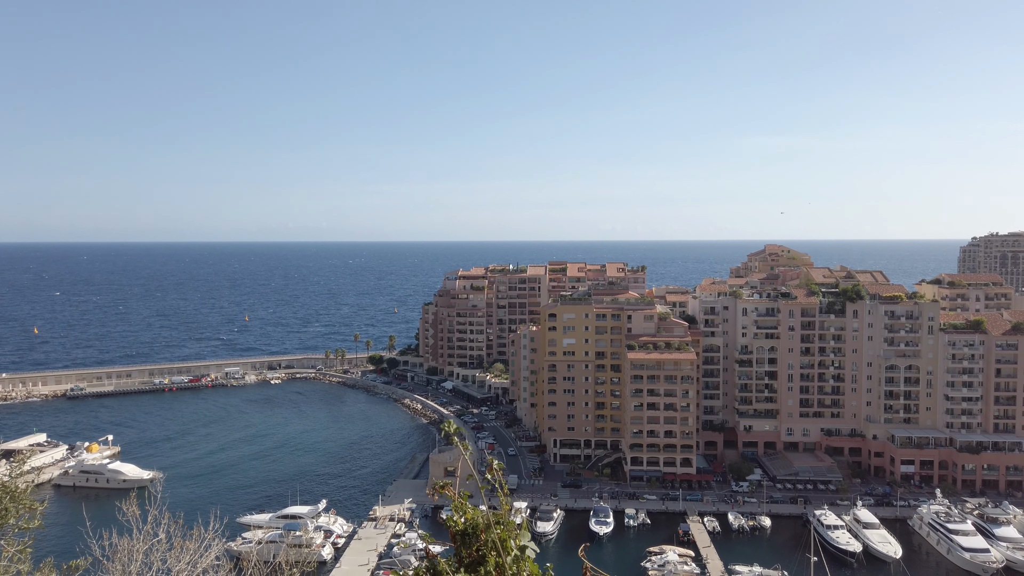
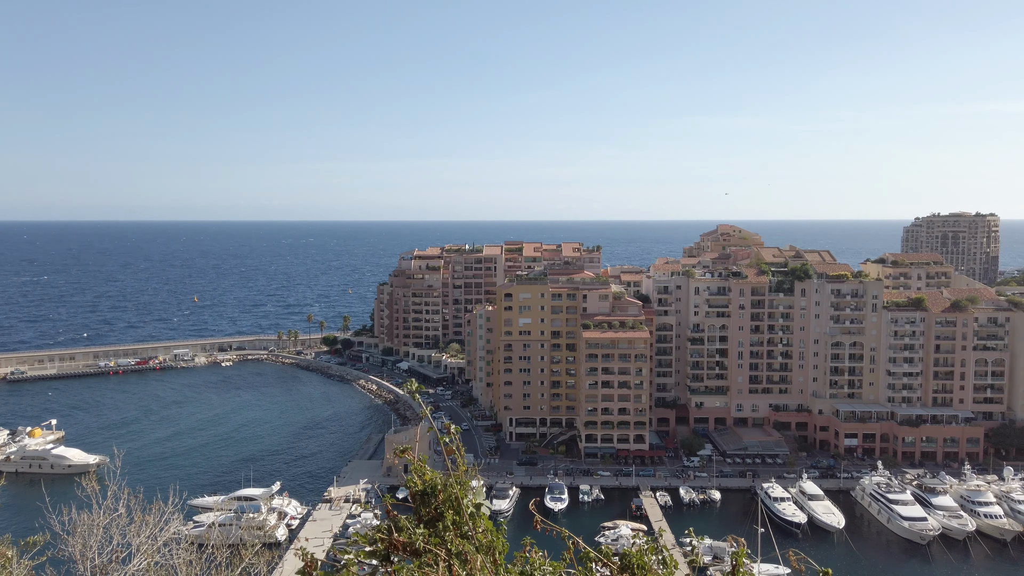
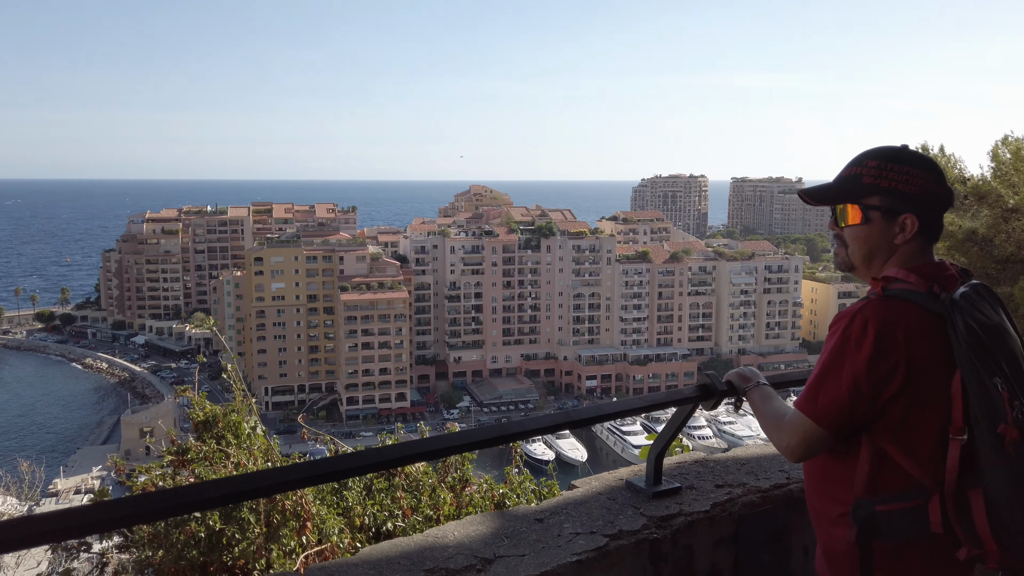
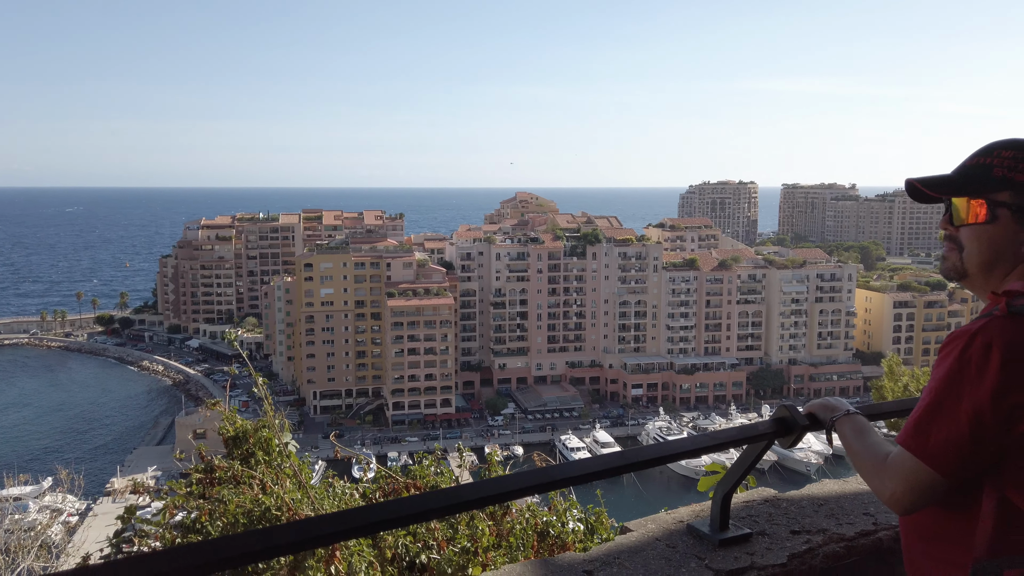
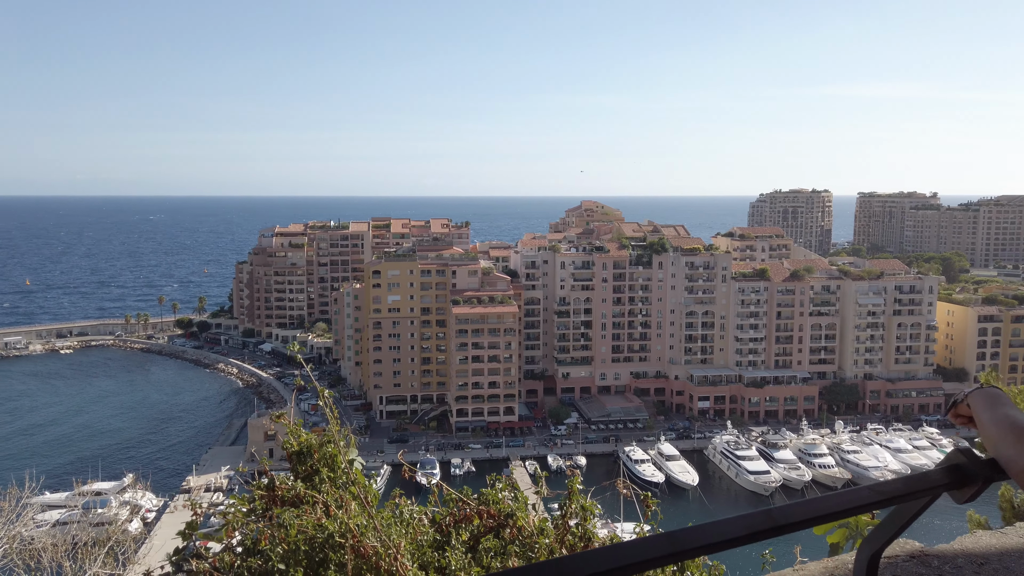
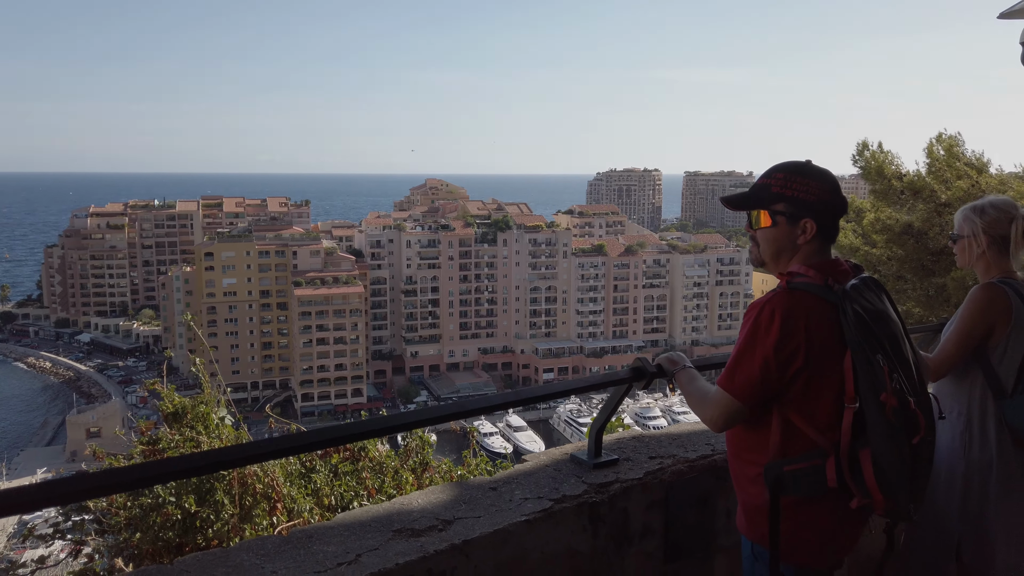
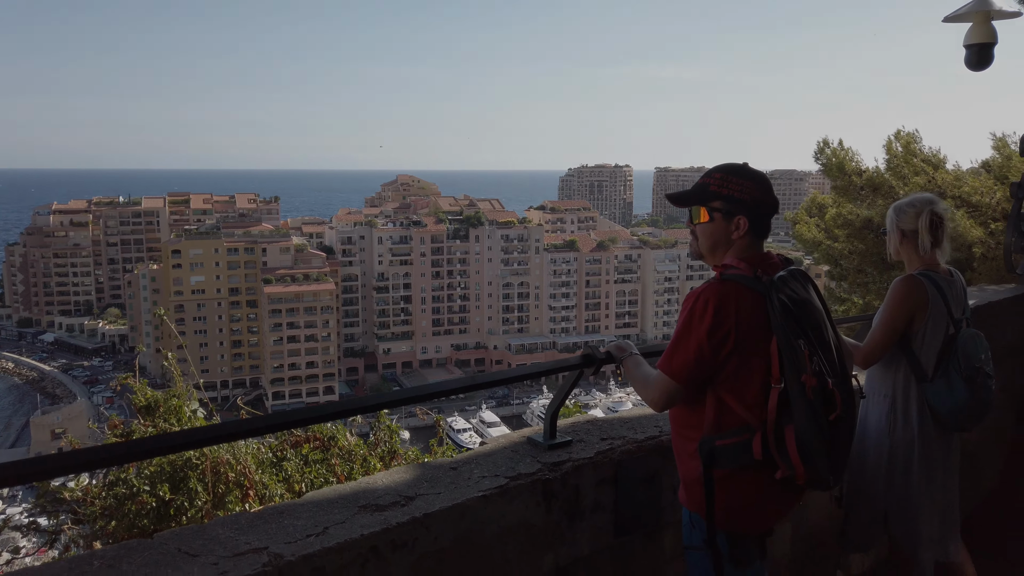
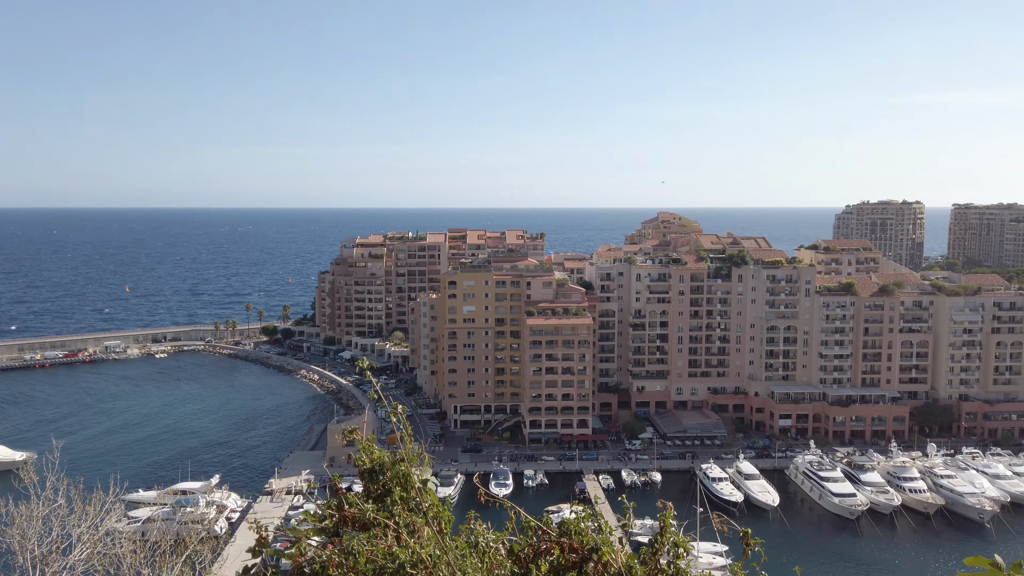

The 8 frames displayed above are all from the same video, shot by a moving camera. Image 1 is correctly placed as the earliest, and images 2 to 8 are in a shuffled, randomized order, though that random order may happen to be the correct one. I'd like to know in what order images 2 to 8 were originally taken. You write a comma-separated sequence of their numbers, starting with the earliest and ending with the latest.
2, 8, 5, 4, 3, 6, 7
